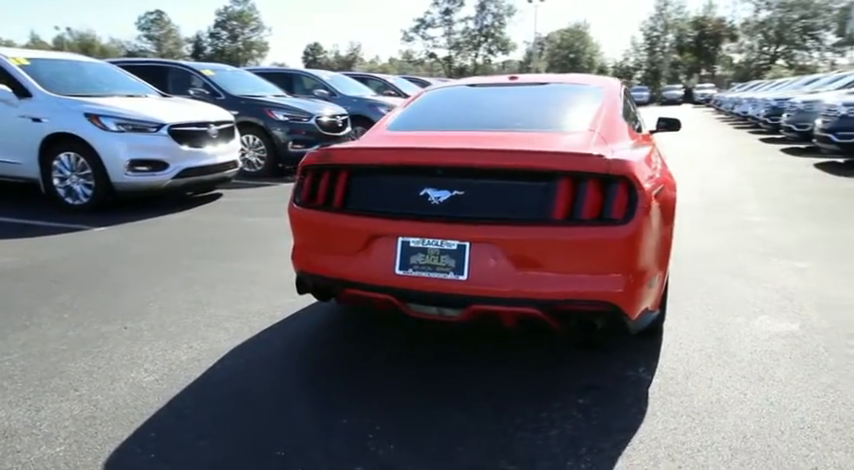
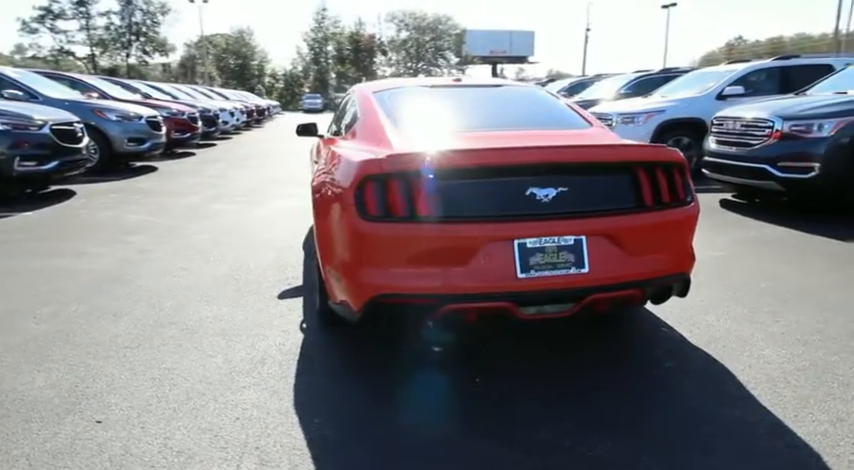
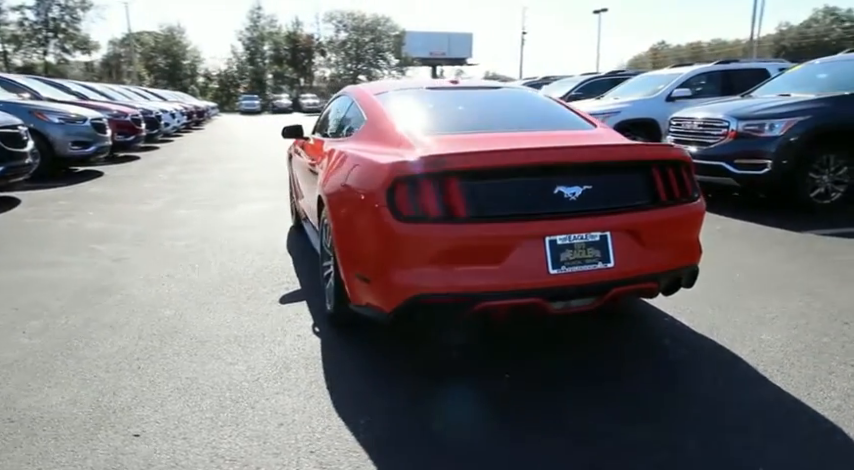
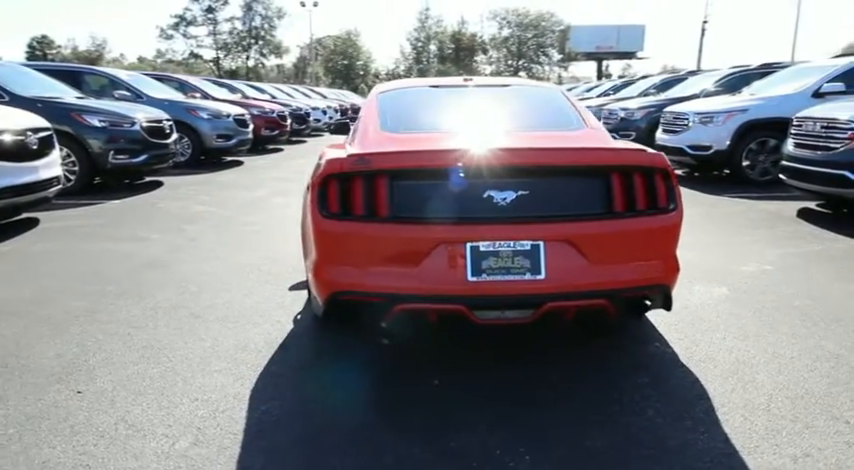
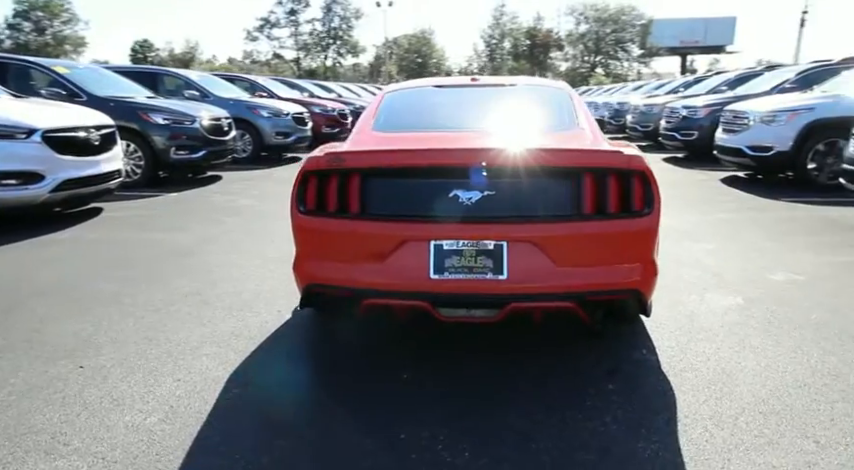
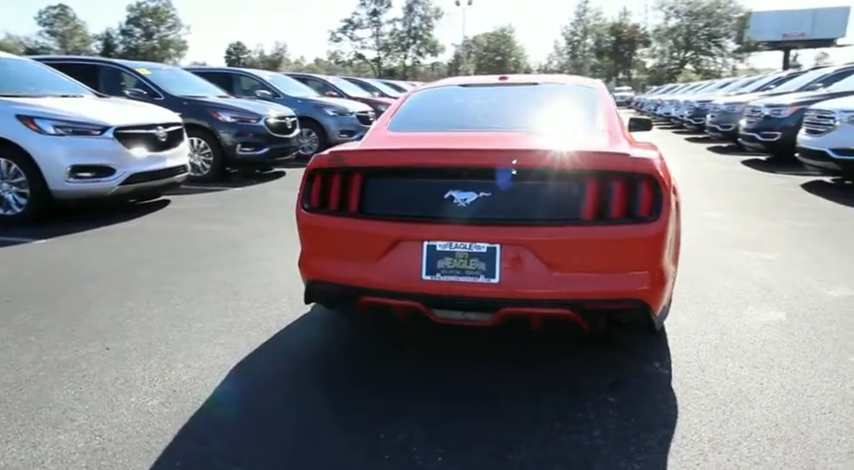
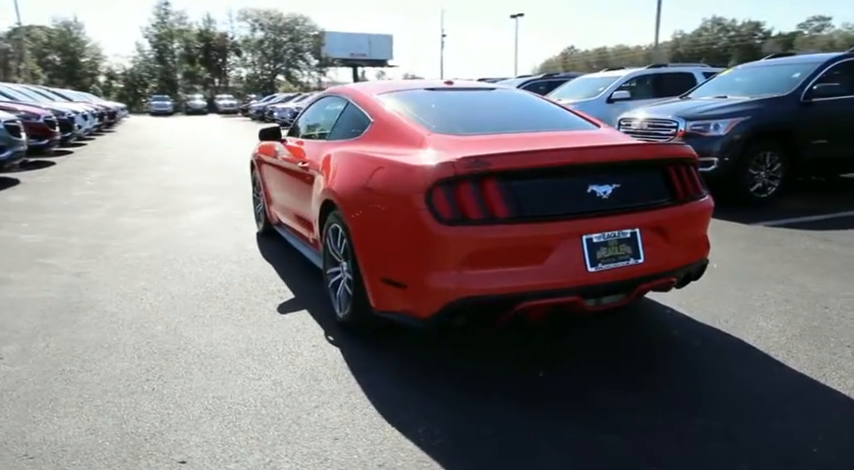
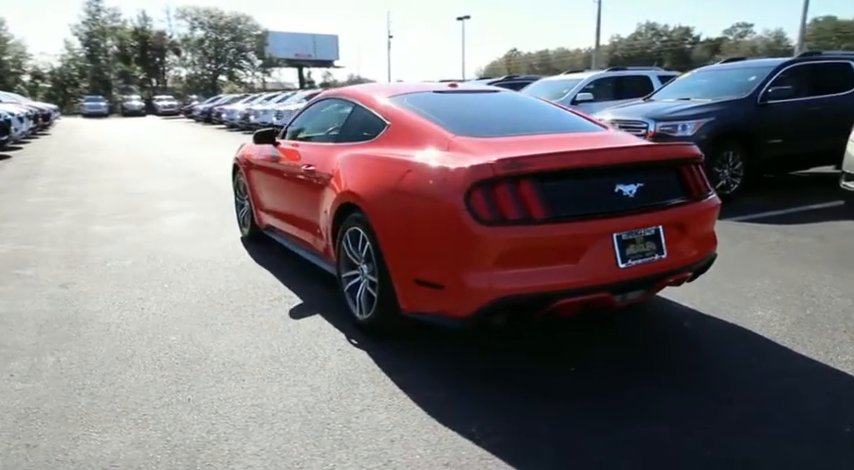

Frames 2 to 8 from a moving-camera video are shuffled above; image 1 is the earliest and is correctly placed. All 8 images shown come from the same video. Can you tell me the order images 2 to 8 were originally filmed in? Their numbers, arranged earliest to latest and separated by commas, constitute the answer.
6, 5, 4, 2, 3, 7, 8
